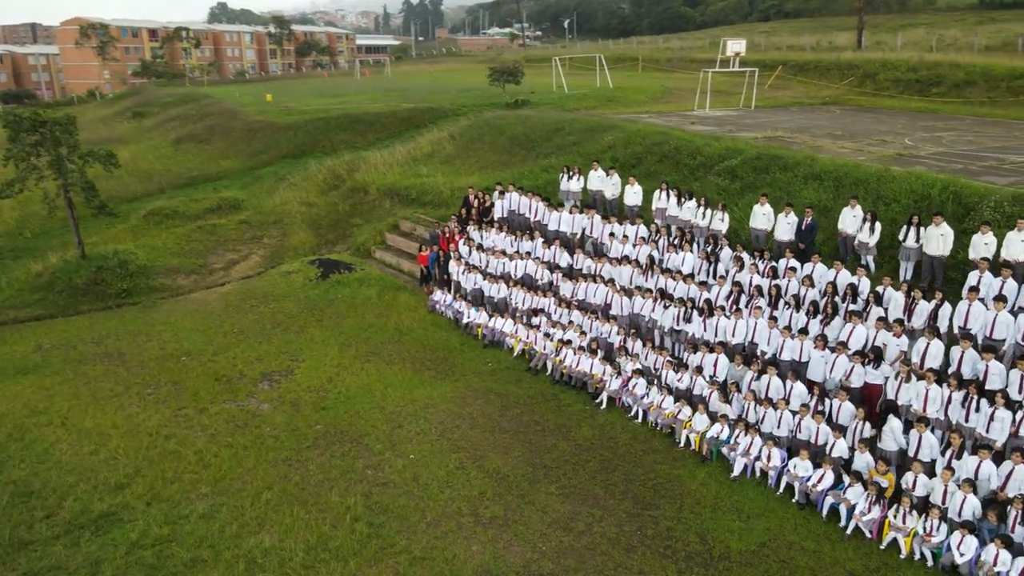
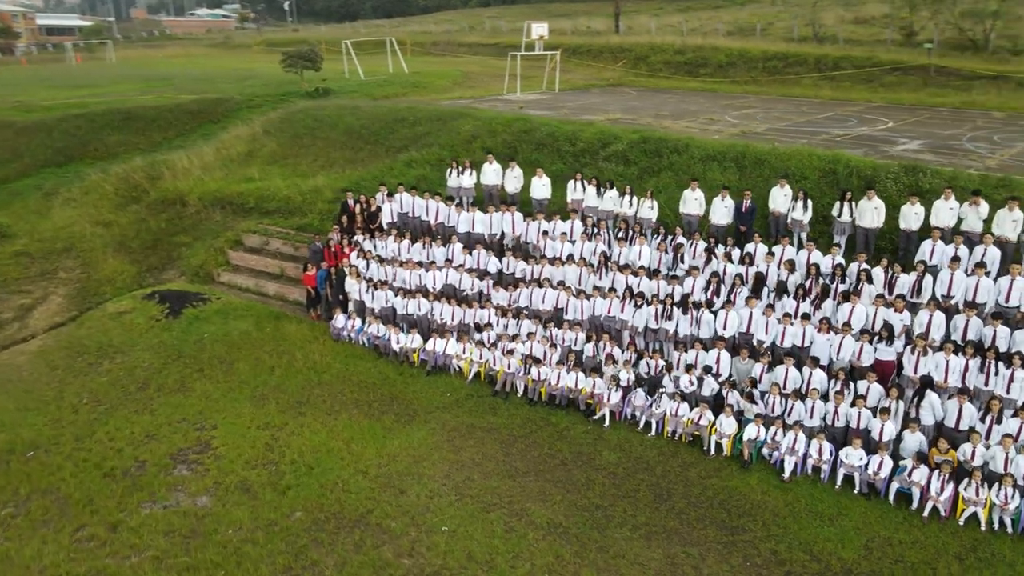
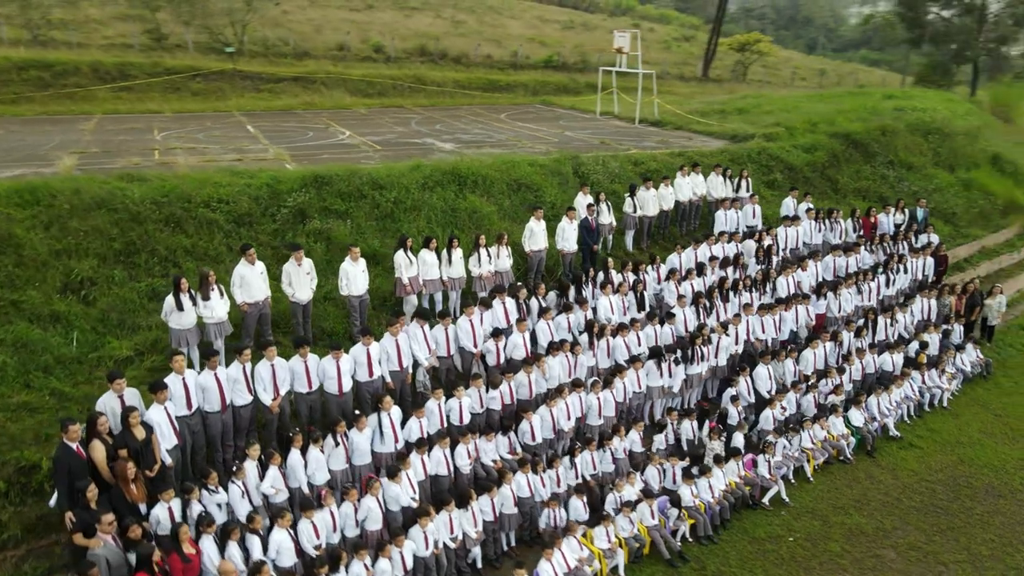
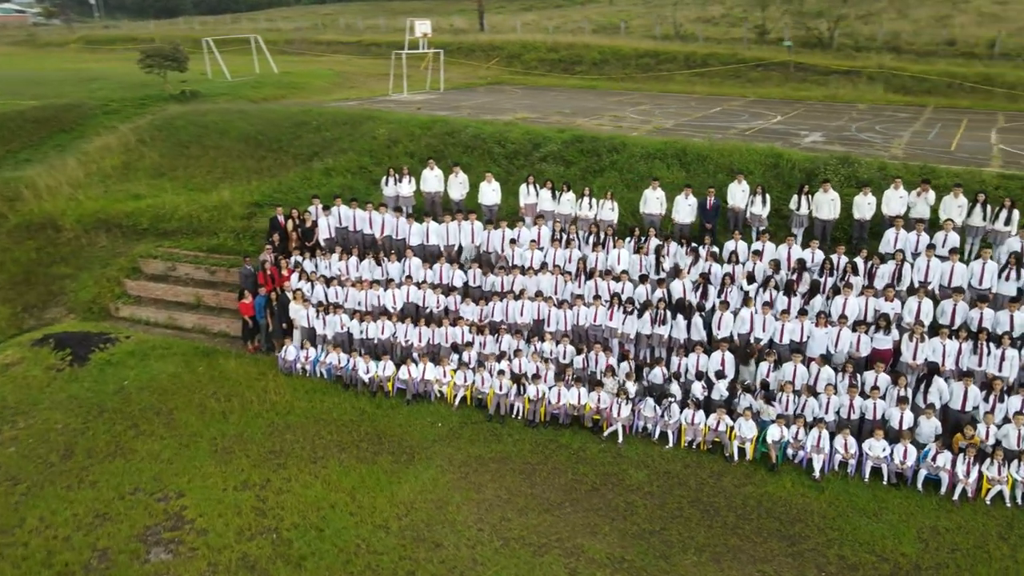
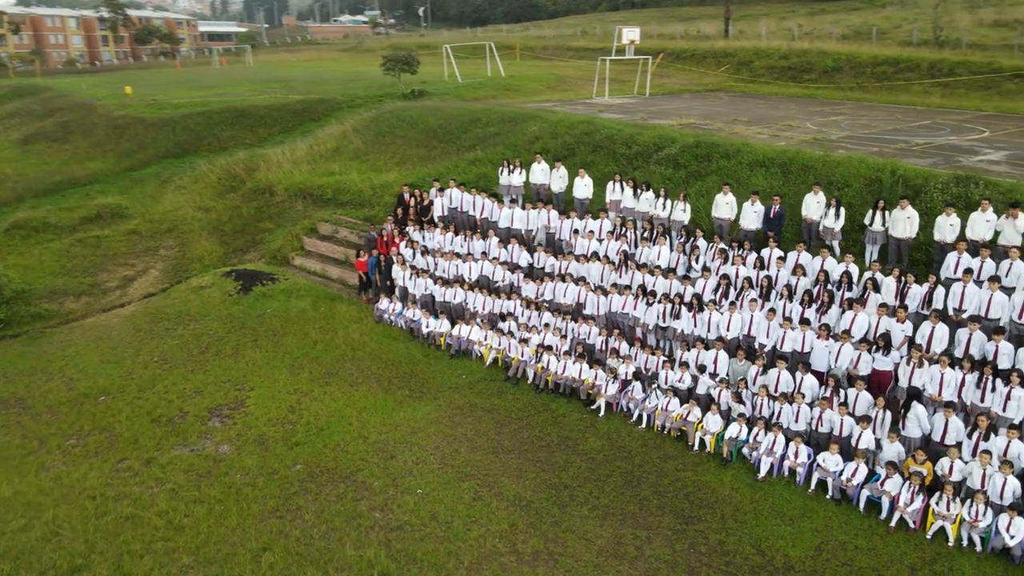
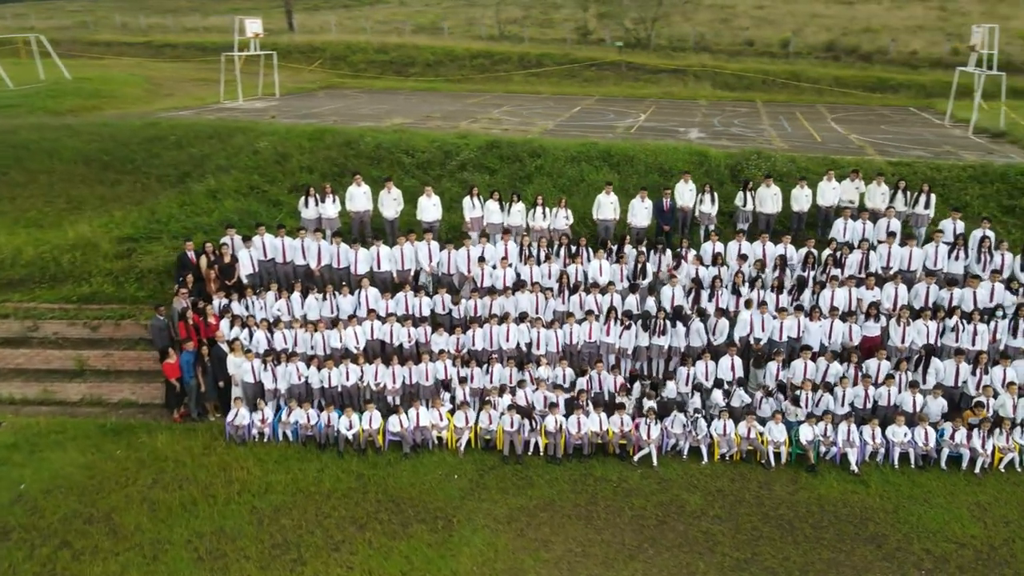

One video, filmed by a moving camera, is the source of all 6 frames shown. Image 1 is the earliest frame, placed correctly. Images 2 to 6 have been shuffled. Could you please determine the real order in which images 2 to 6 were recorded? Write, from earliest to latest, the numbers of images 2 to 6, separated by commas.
5, 2, 4, 6, 3
